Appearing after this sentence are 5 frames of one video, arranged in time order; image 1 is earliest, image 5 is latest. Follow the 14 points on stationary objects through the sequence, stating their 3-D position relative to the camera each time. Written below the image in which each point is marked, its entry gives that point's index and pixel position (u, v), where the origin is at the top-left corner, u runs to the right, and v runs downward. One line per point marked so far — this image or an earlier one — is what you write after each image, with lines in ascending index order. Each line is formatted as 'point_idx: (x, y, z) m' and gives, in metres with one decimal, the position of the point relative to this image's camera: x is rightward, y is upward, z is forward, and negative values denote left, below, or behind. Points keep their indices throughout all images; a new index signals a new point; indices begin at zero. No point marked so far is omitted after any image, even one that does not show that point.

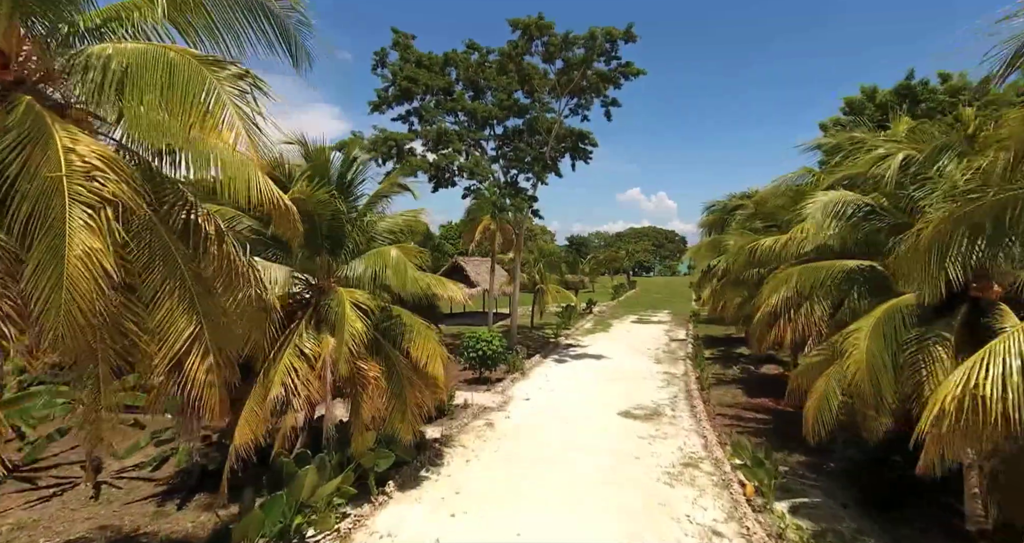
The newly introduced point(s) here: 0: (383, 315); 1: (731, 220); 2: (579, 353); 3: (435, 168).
0: (-2.1, -0.7, +8.2) m
1: (+7.0, +1.7, +16.0) m
2: (+2.4, -3.0, +18.3) m
3: (-2.5, +3.3, +16.1) m
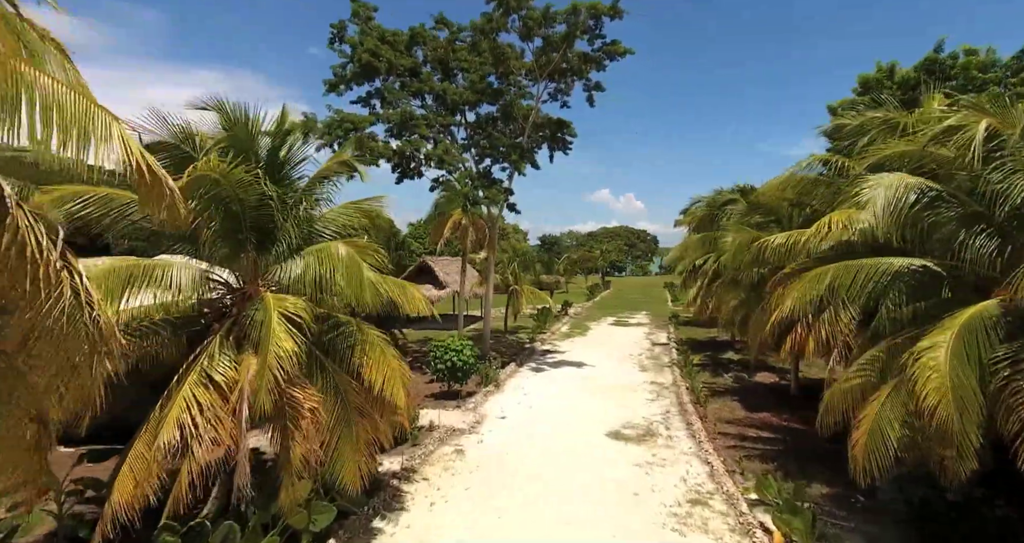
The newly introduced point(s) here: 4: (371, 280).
0: (-2.4, -0.7, +6.5) m
1: (+6.2, +1.7, +14.9) m
2: (+1.5, -3.0, +16.9) m
3: (-3.2, +3.3, +14.4) m
4: (-1.8, -0.1, +6.5) m
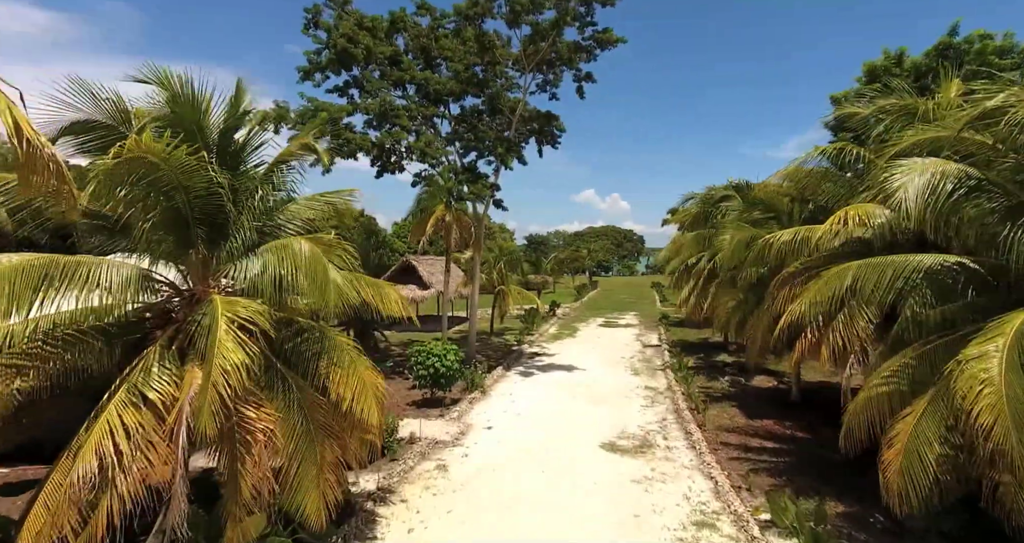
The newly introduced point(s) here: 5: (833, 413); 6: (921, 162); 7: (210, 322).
0: (-2.5, -0.7, +5.7) m
1: (+5.8, +1.7, +14.3) m
2: (+1.1, -3.0, +16.2) m
3: (-3.6, +3.3, +13.5) m
4: (-2.0, -0.1, +5.7) m
5: (+6.8, -3.0, +10.6) m
6: (+4.1, +1.1, +5.0) m
7: (-2.9, -0.5, +4.9) m
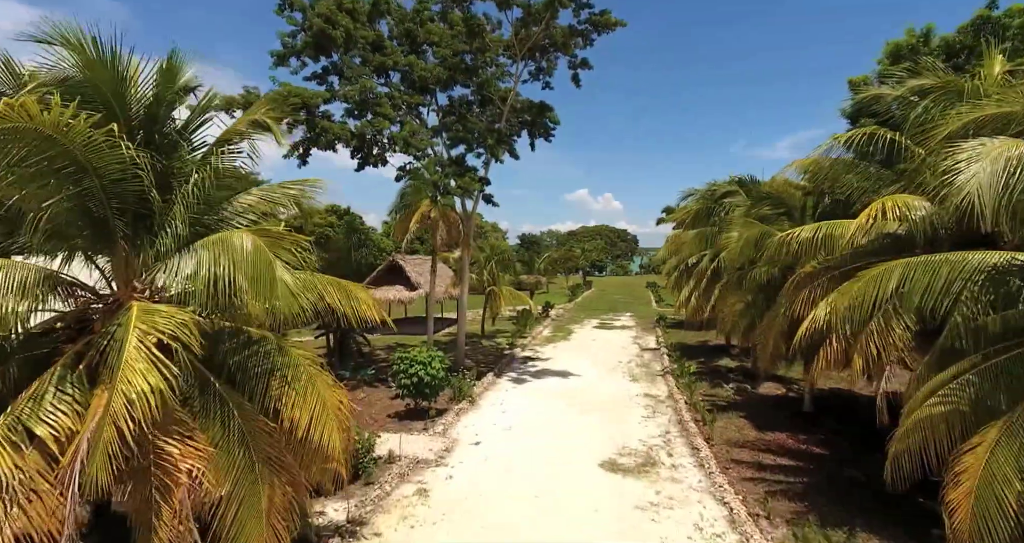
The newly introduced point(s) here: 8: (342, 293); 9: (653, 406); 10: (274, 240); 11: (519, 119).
0: (-2.7, -0.7, +4.8) m
1: (+5.6, +1.7, +13.5) m
2: (+0.8, -3.0, +15.3) m
3: (-3.8, +3.3, +12.6) m
4: (-2.1, -0.1, +4.8) m
5: (+6.6, -3.0, +9.8) m
6: (+4.0, +1.1, +4.2) m
7: (-3.0, -0.5, +3.9) m
8: (-1.9, -0.3, +5.5) m
9: (+3.2, -3.1, +11.5) m
10: (-2.2, +0.3, +4.8) m
11: (+0.2, +4.6, +15.2) m
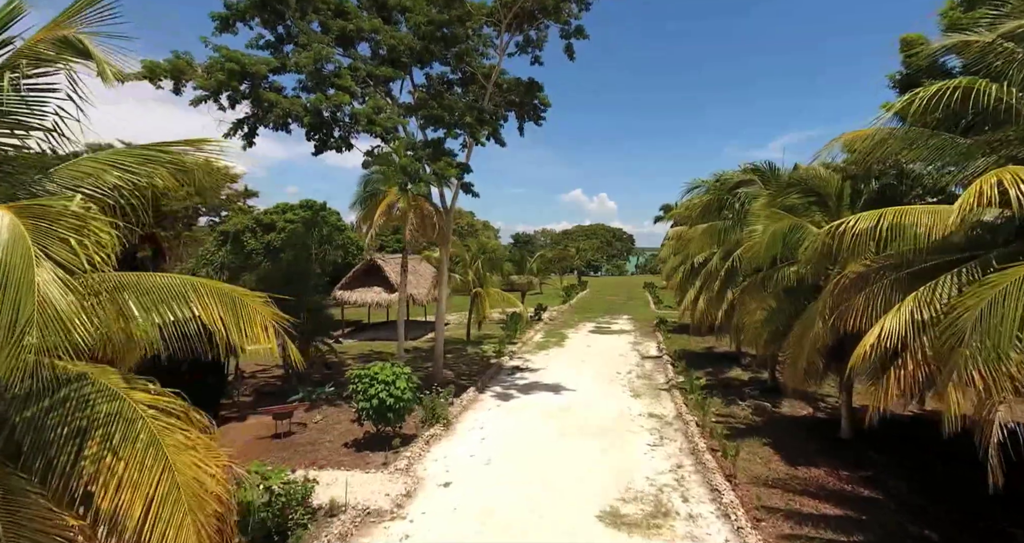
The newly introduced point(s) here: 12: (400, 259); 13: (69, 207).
0: (-3.0, -0.7, +3.0) m
1: (+5.2, +1.7, +11.8) m
2: (+0.4, -3.0, +13.5) m
3: (-4.2, +3.3, +10.8) m
4: (-2.4, -0.1, +3.0) m
5: (+6.2, -3.0, +8.1) m
6: (+3.7, +1.1, +2.5) m
7: (-3.3, -0.5, +2.2) m
8: (-2.2, -0.3, +3.7) m
9: (+2.9, -3.1, +9.8) m
10: (-2.5, +0.3, +3.0) m
11: (-0.2, +4.6, +13.5) m
12: (-4.4, +0.5, +19.8) m
13: (-2.5, +0.4, +3.0) m
